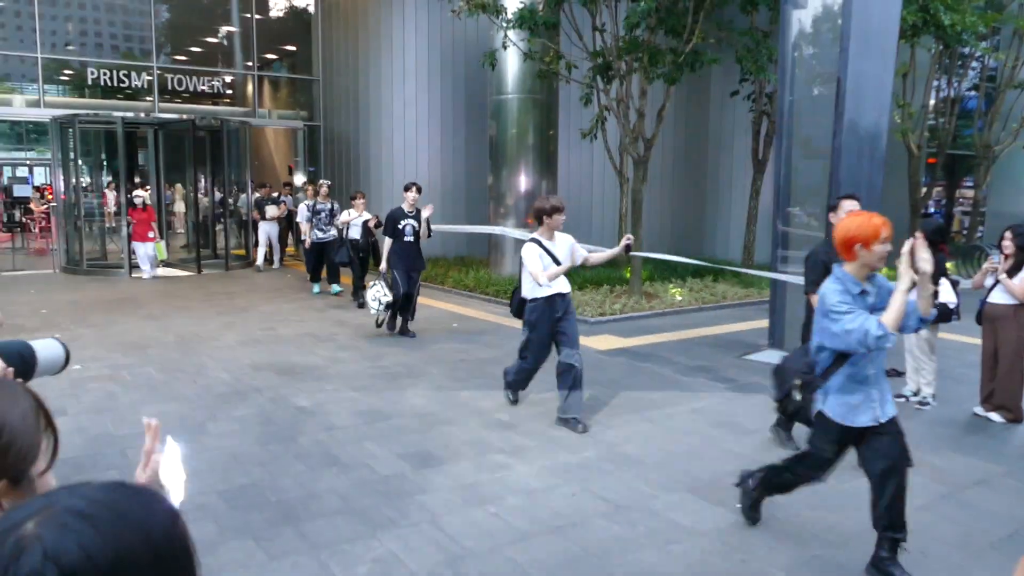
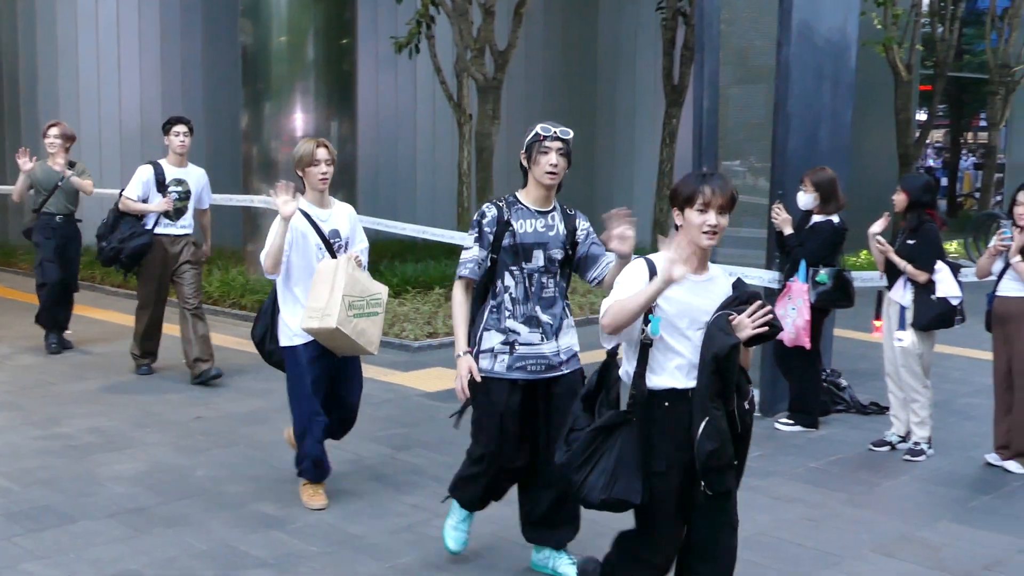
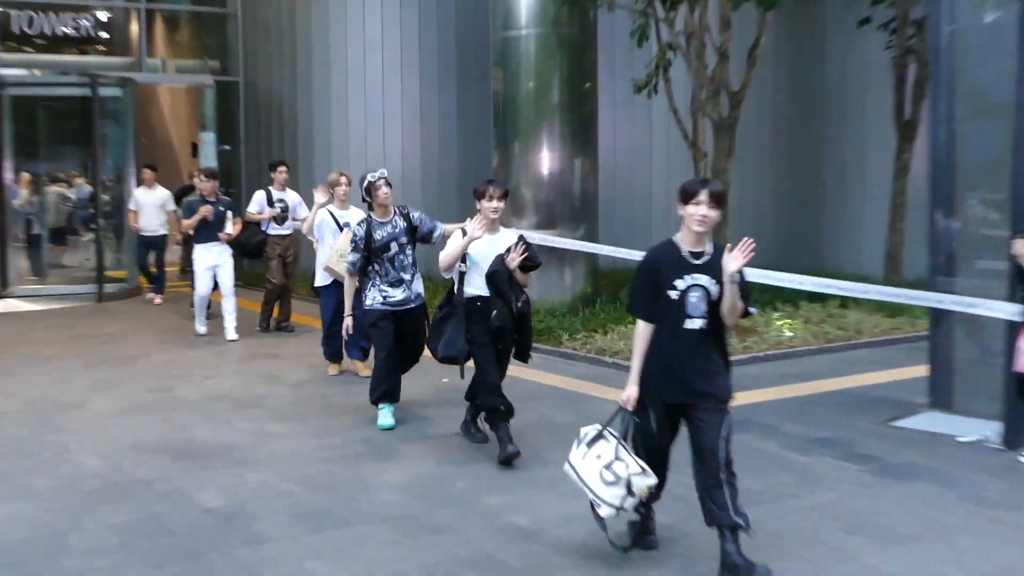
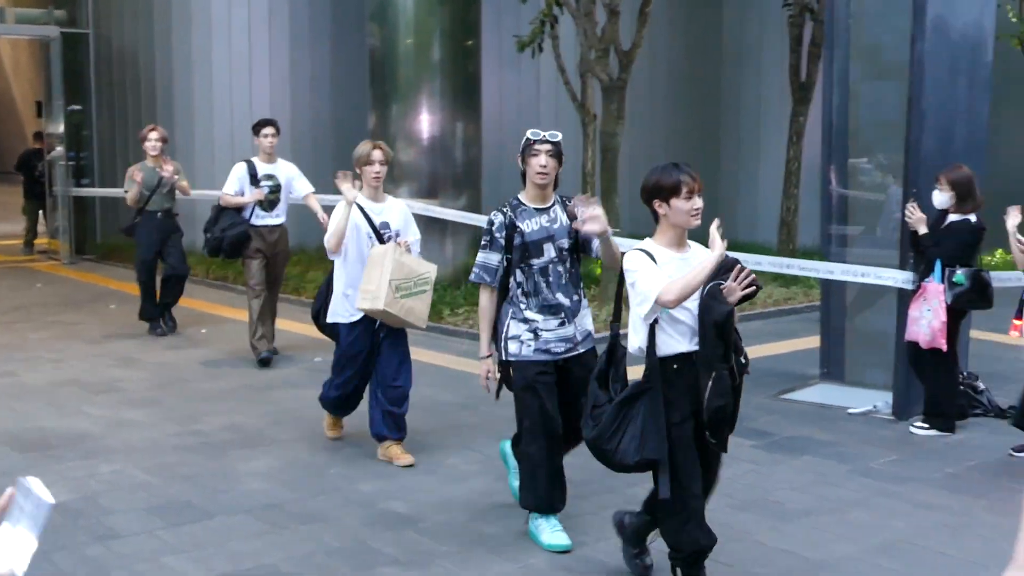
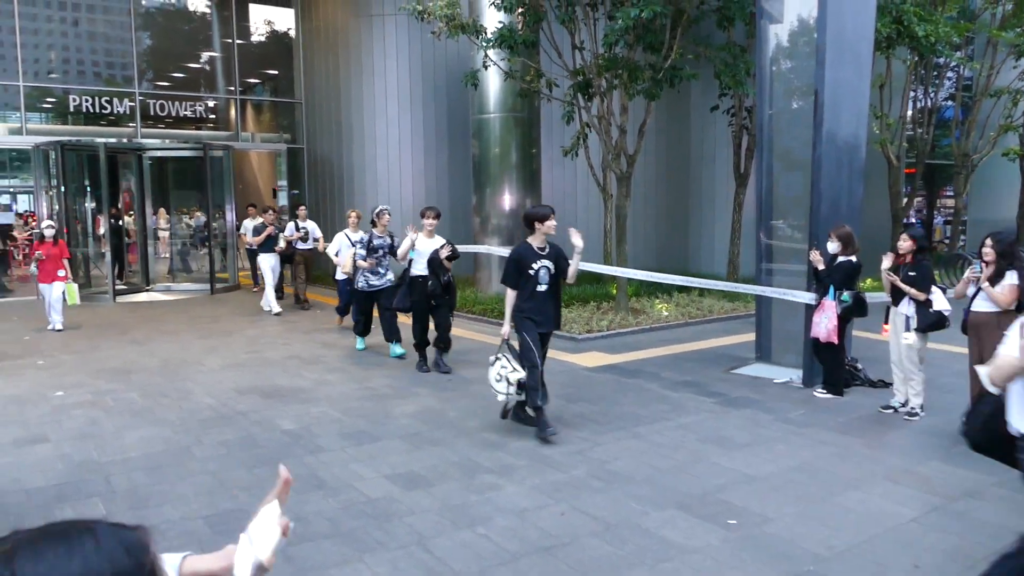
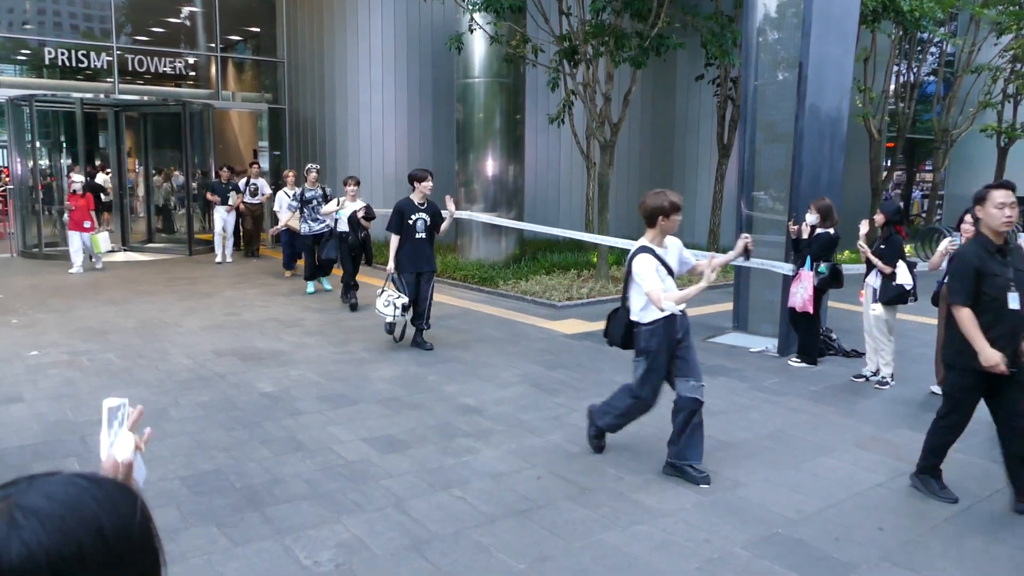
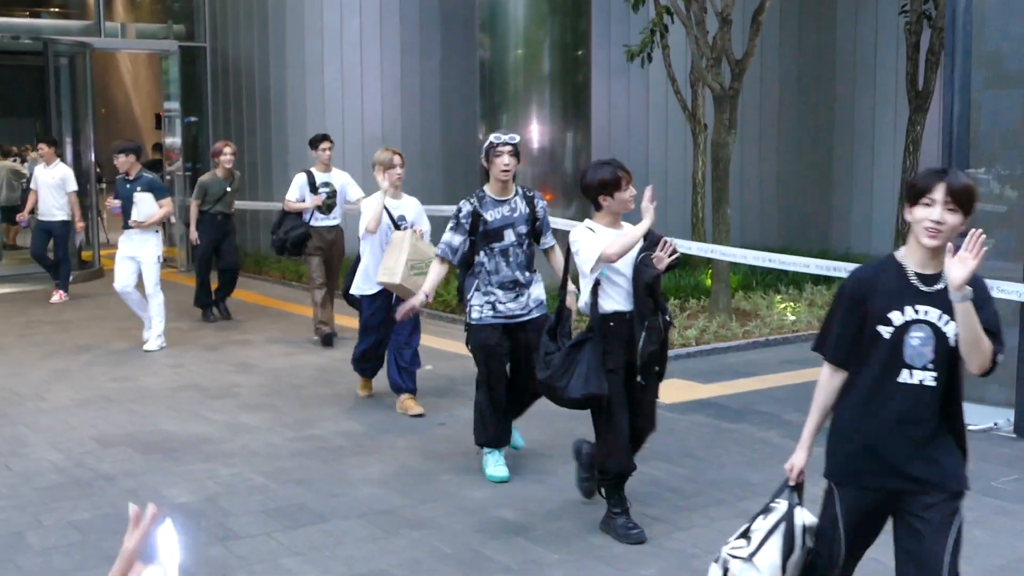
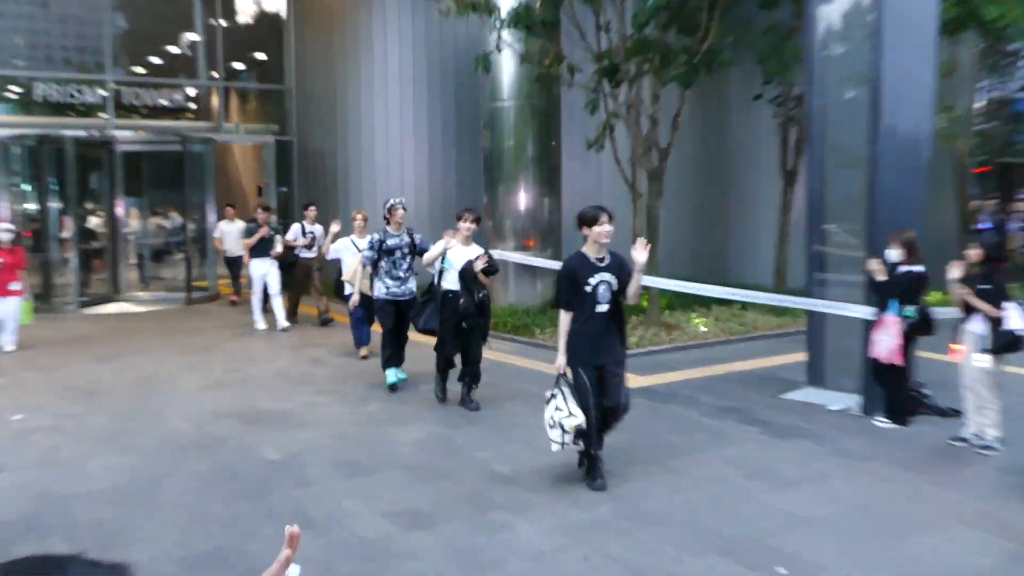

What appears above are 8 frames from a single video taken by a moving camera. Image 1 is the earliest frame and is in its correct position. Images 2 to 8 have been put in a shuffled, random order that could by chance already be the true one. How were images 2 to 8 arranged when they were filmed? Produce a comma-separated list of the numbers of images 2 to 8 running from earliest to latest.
6, 5, 8, 3, 7, 4, 2
